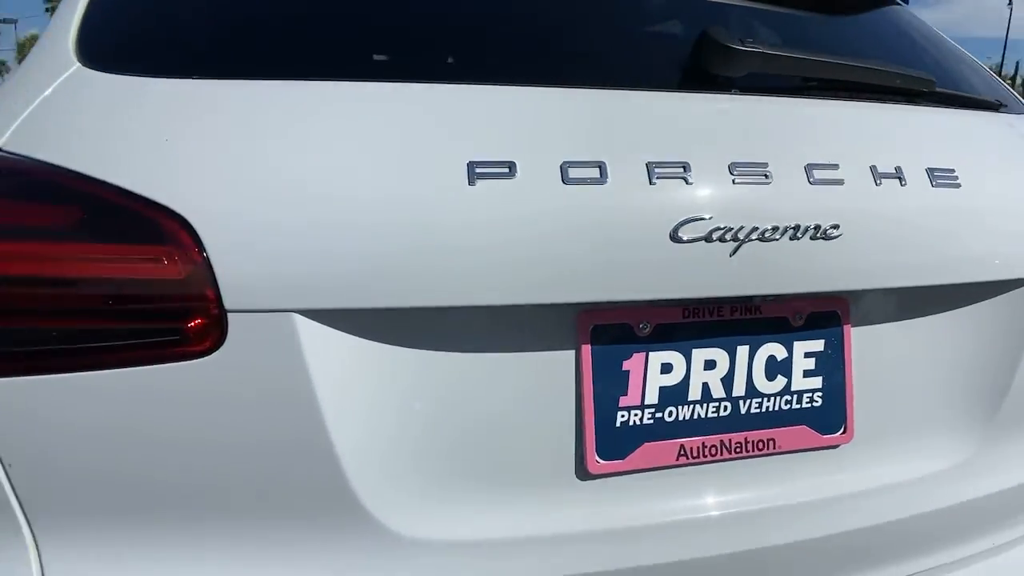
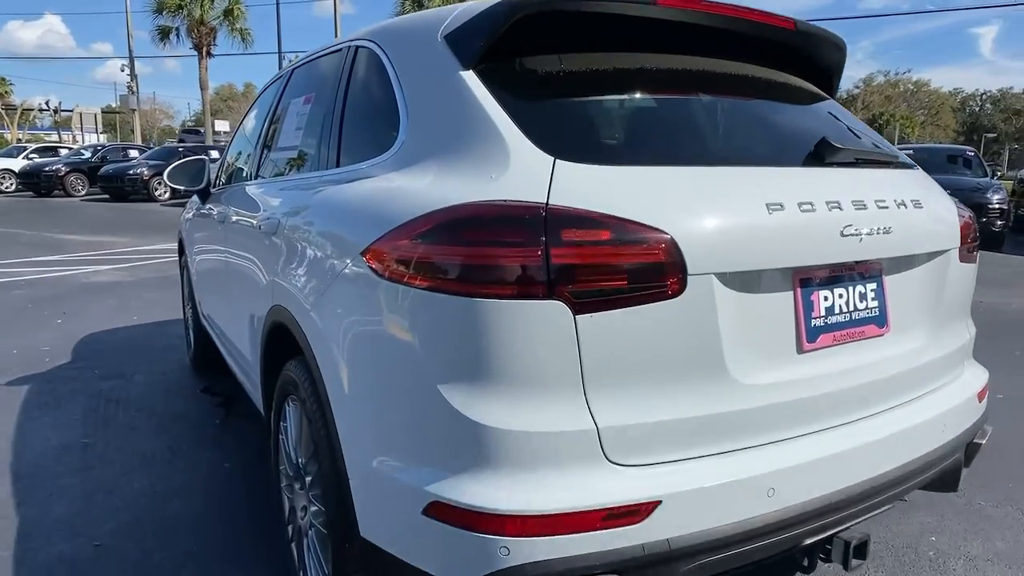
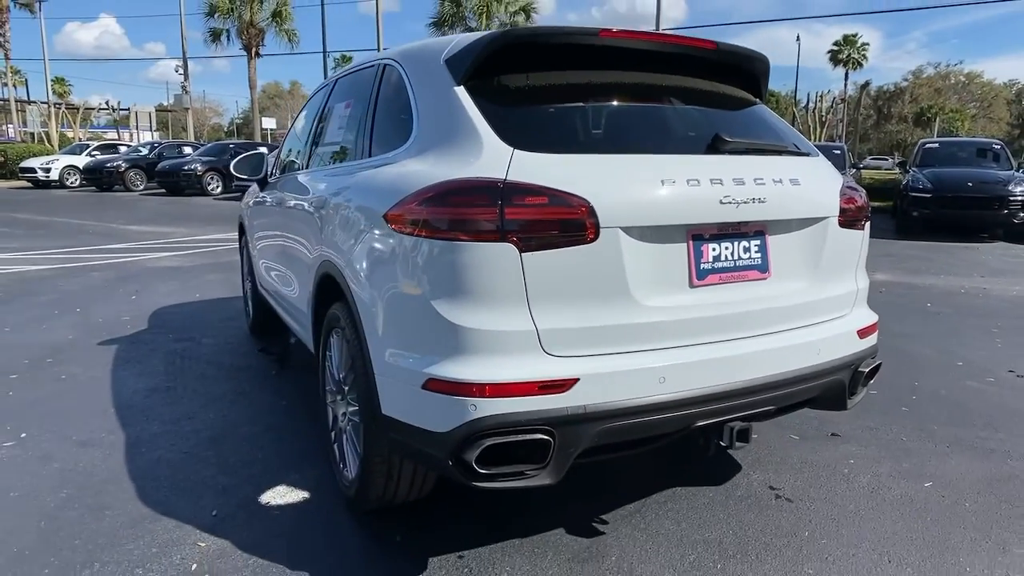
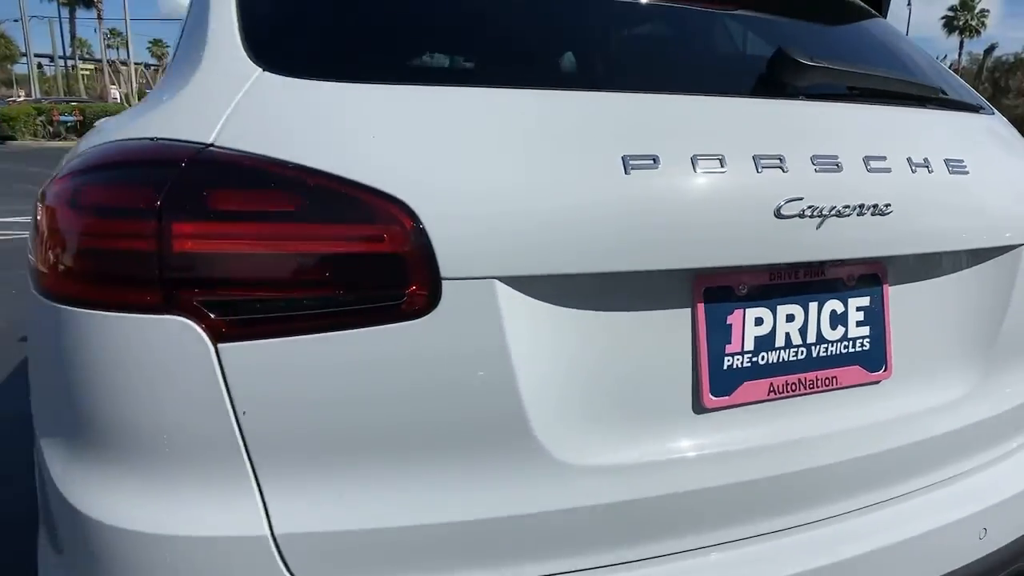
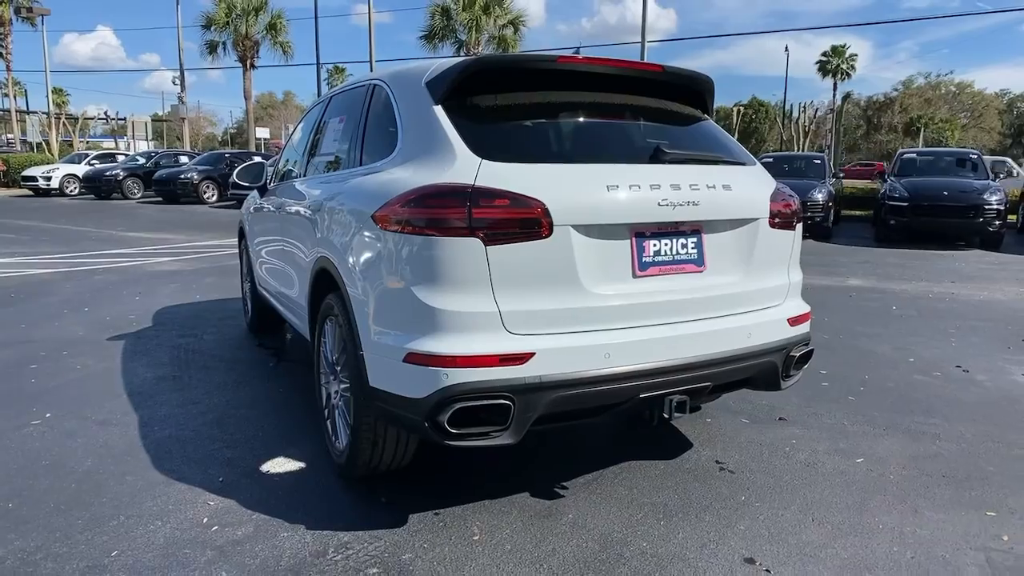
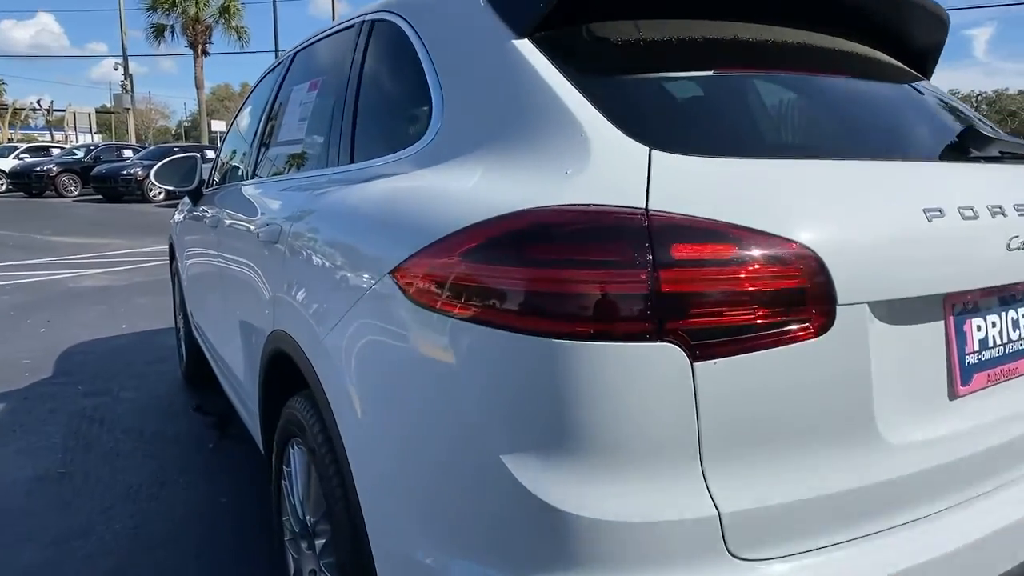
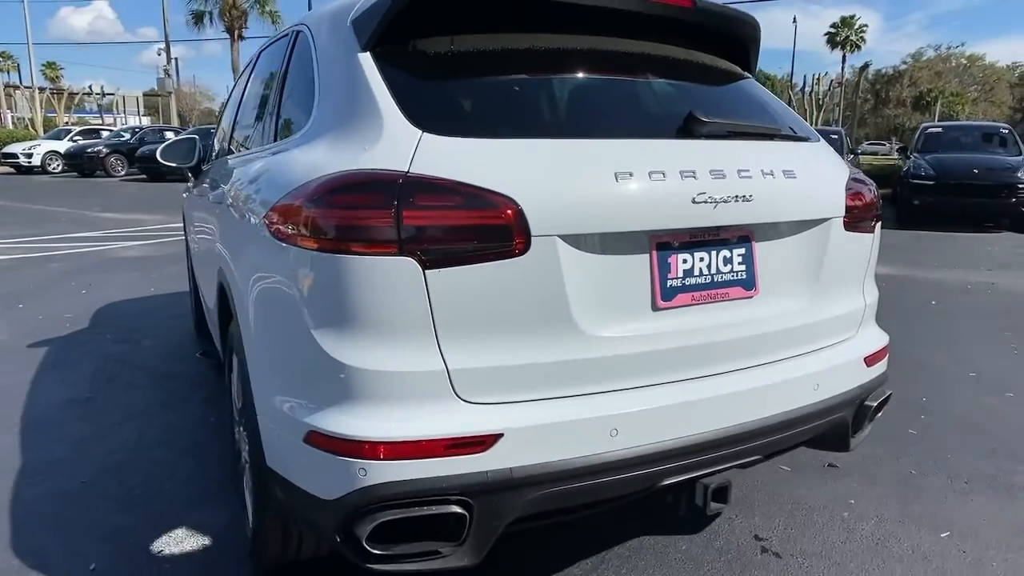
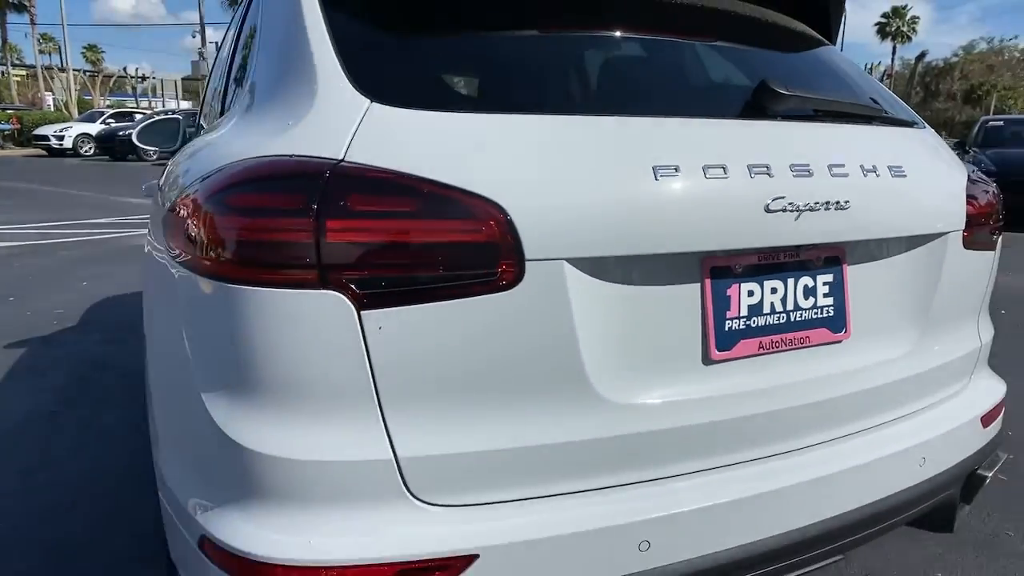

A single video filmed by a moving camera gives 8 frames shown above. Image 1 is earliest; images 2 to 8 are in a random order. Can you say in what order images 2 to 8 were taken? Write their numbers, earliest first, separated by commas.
4, 8, 7, 3, 5, 2, 6
